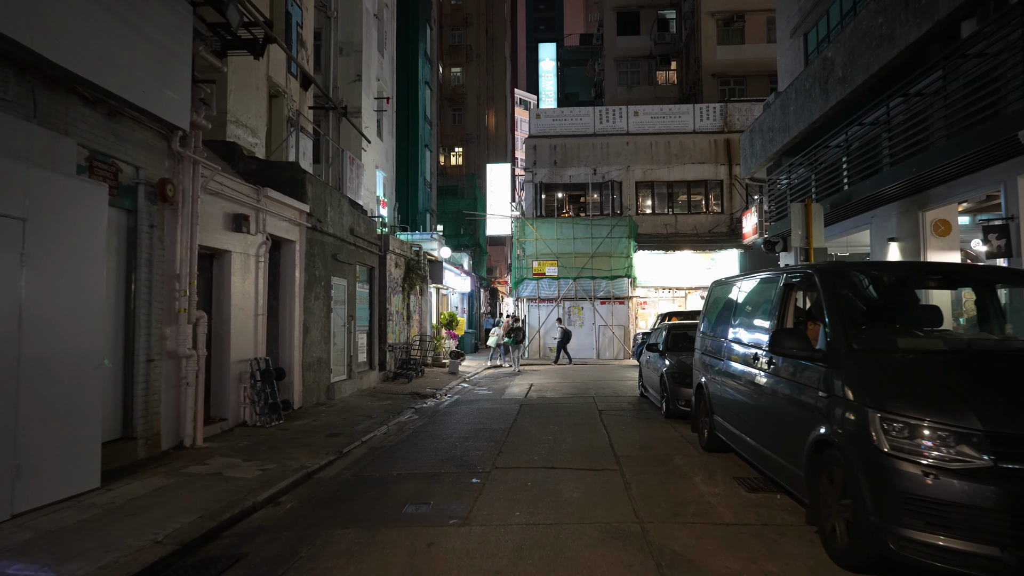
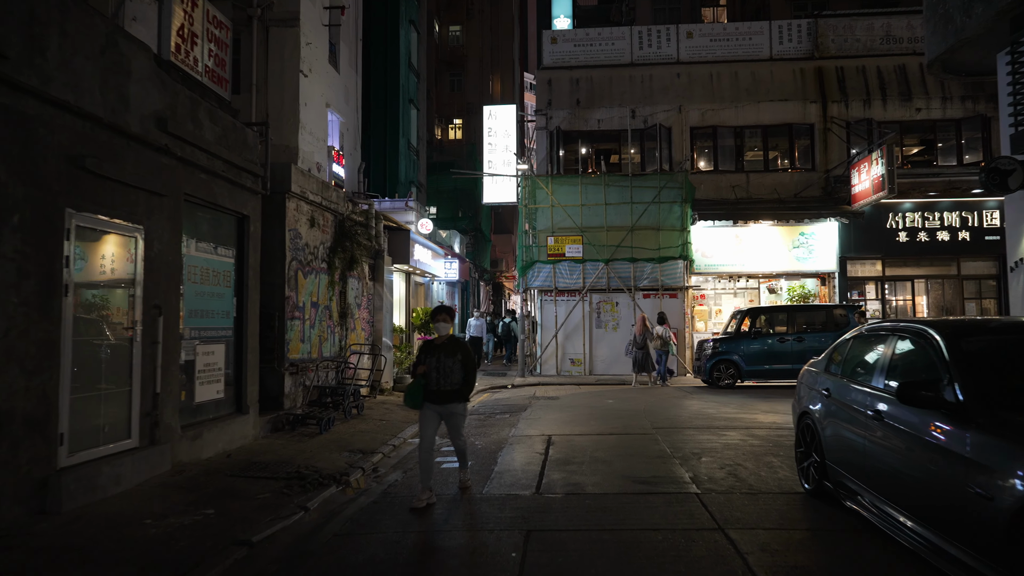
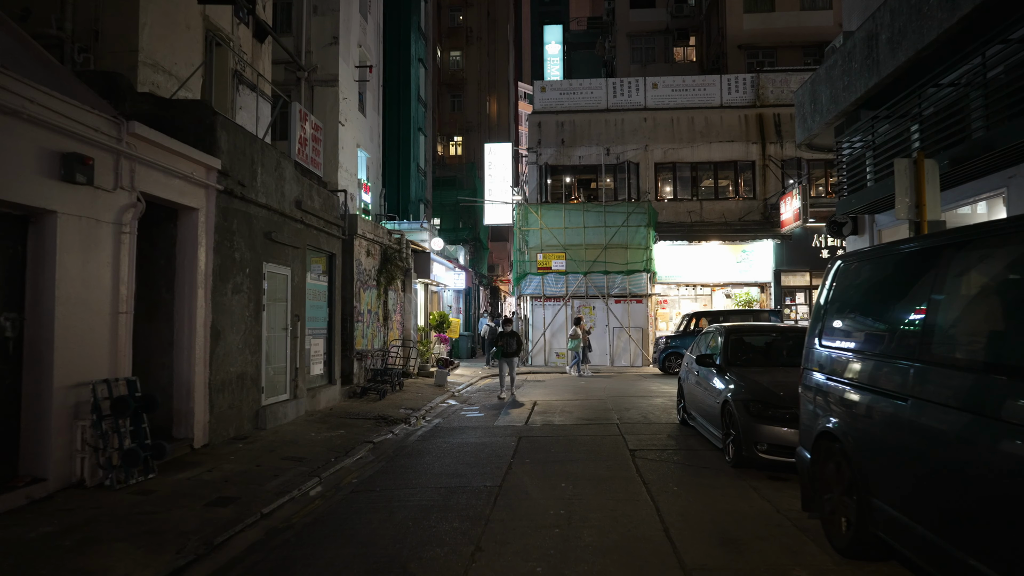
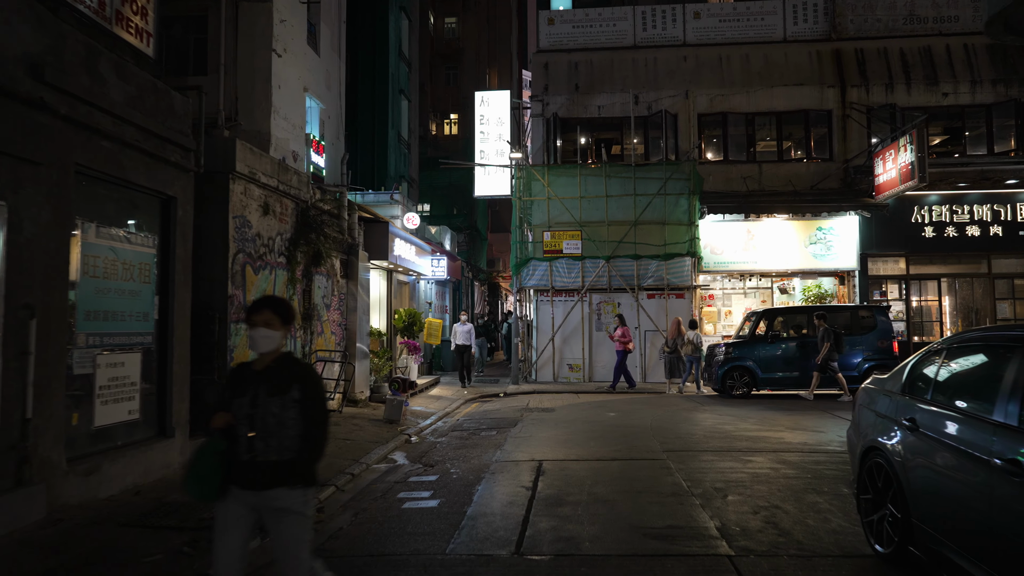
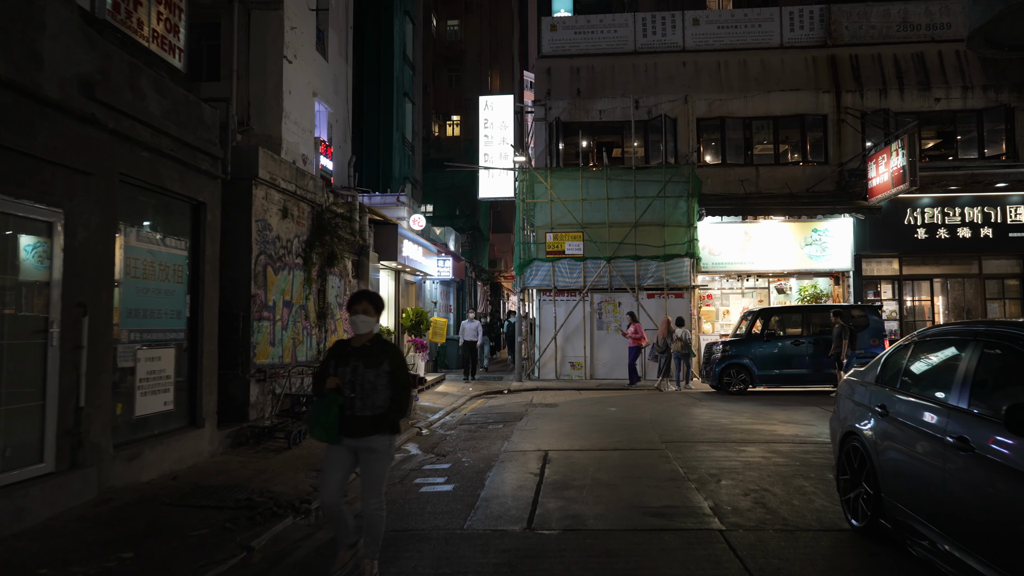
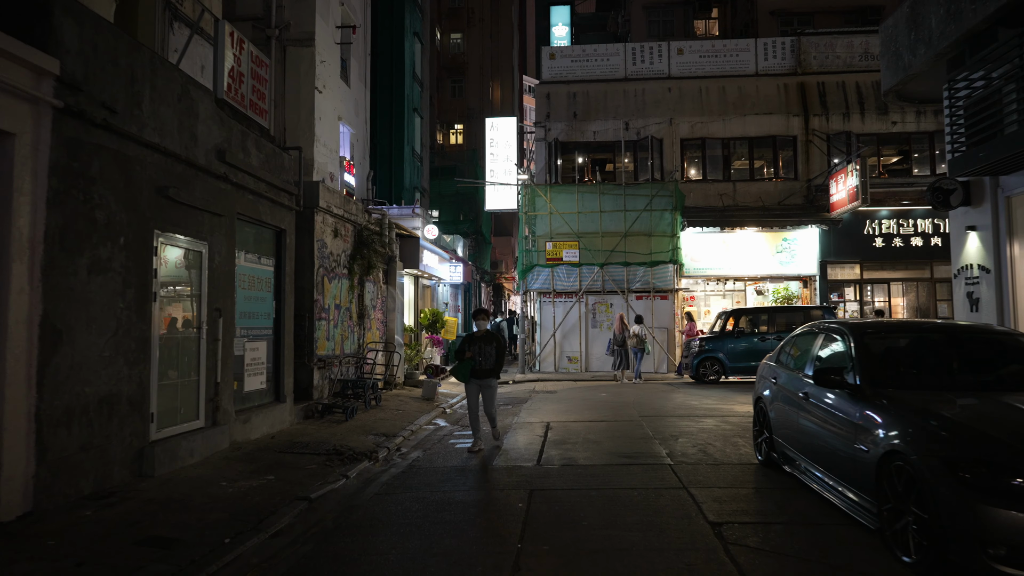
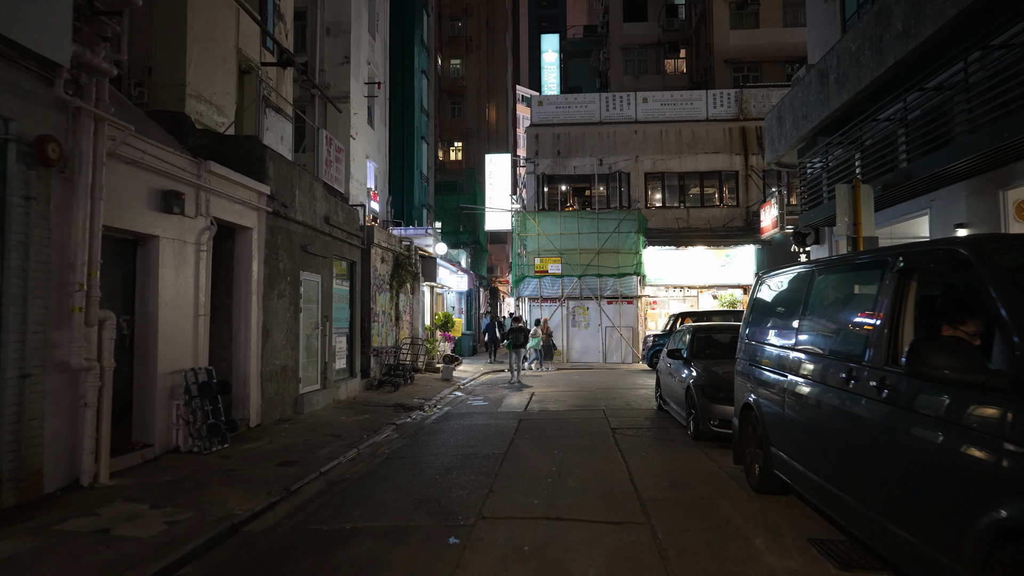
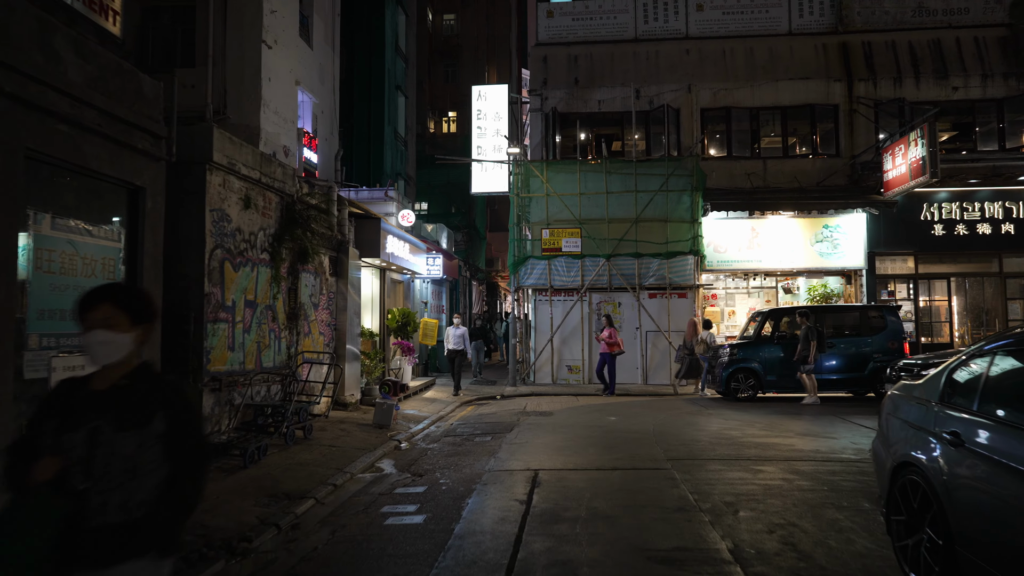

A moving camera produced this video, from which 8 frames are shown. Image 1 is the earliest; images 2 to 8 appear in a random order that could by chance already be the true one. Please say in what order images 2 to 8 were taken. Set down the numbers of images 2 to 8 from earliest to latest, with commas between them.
7, 3, 6, 2, 5, 4, 8
